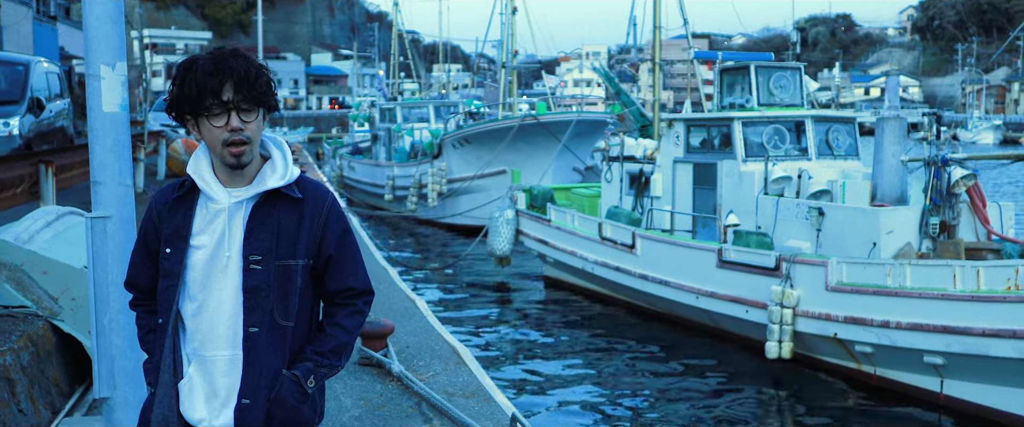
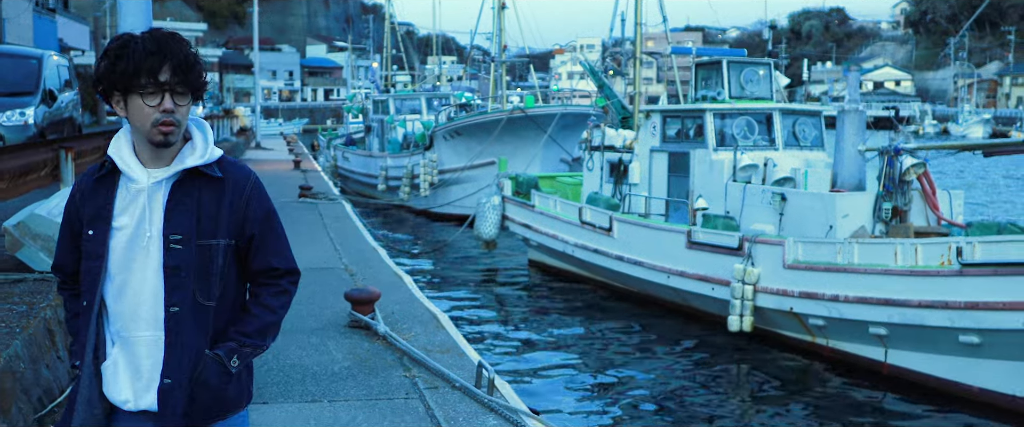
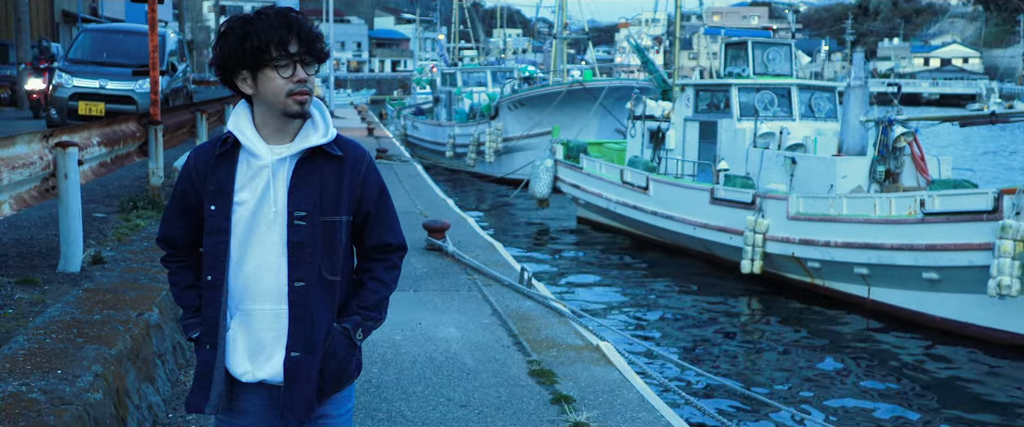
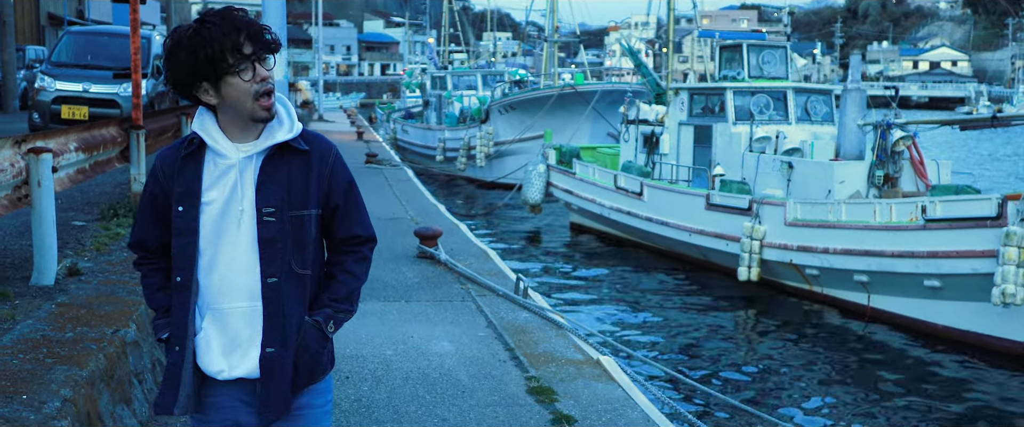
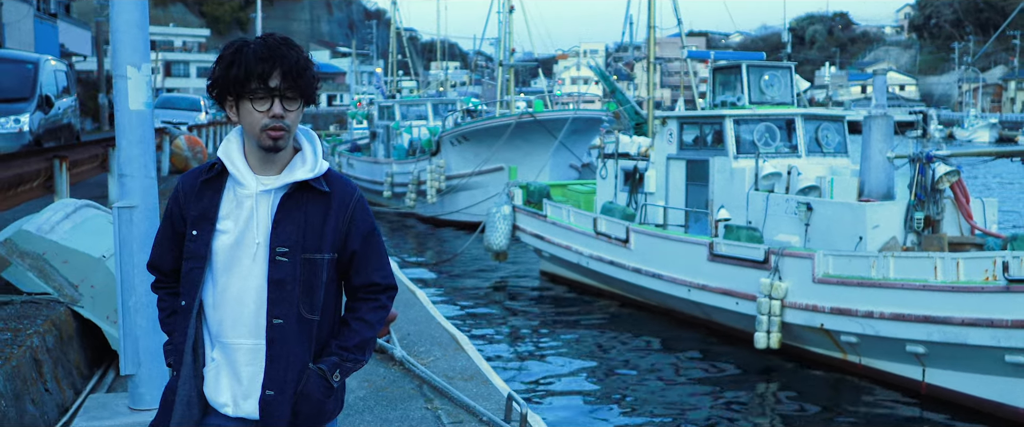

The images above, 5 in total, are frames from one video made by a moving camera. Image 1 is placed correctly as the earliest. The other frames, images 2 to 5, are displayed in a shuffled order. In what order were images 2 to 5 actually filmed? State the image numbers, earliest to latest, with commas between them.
5, 2, 4, 3
